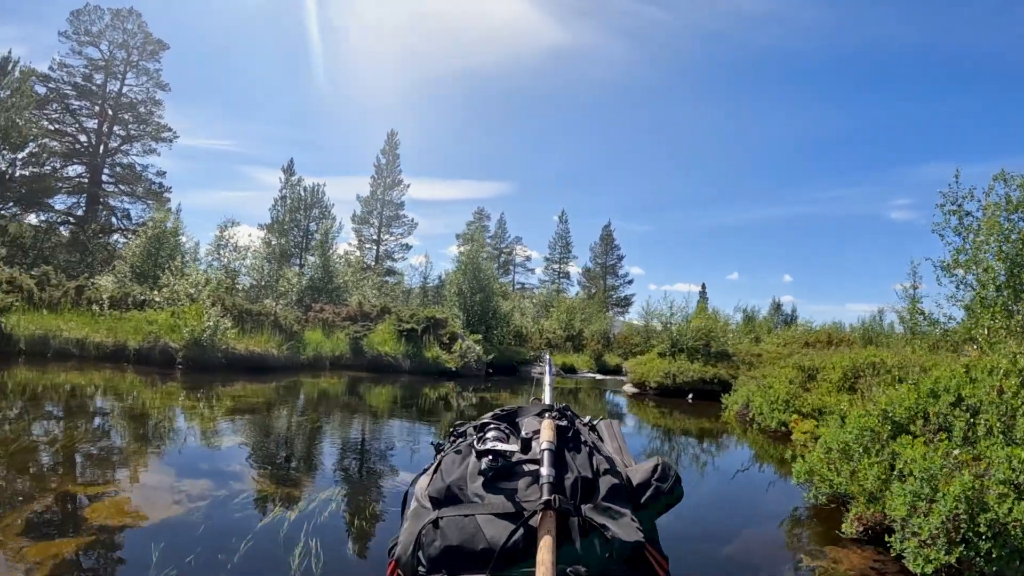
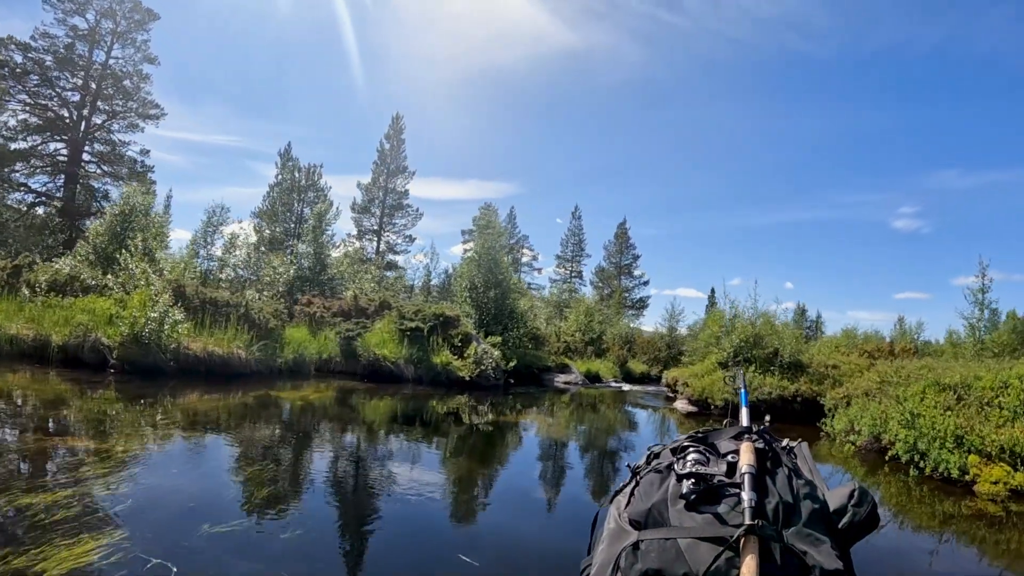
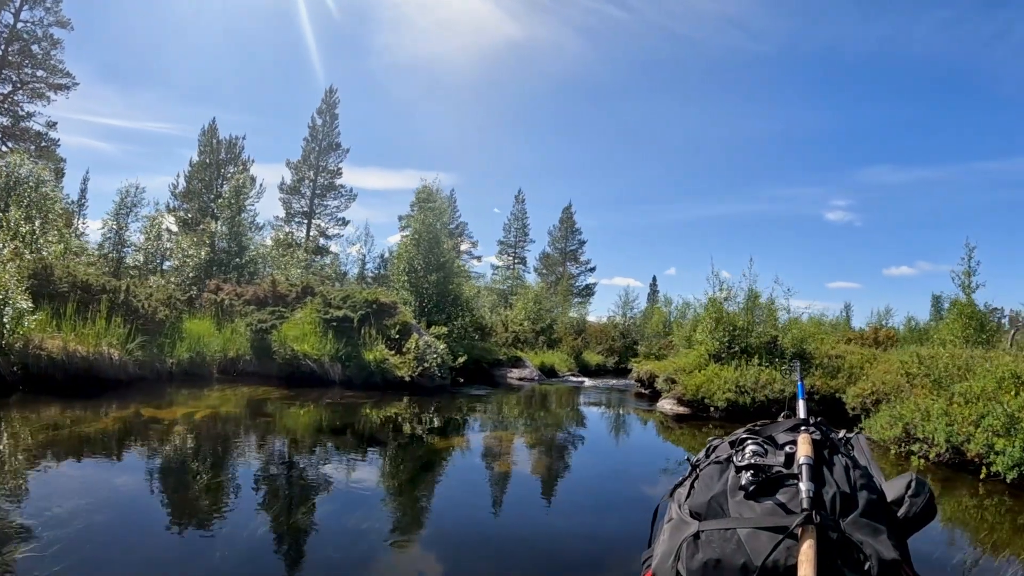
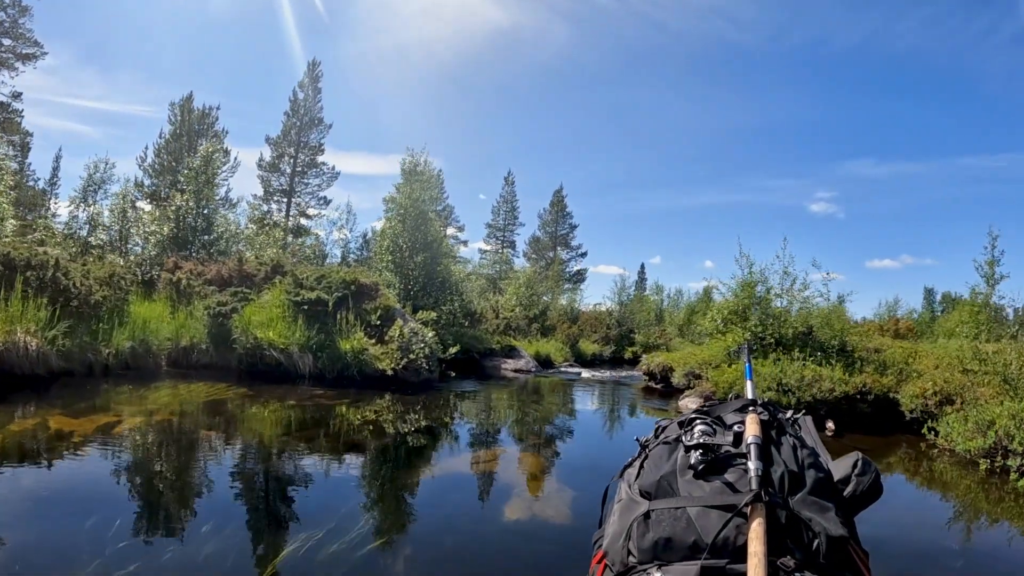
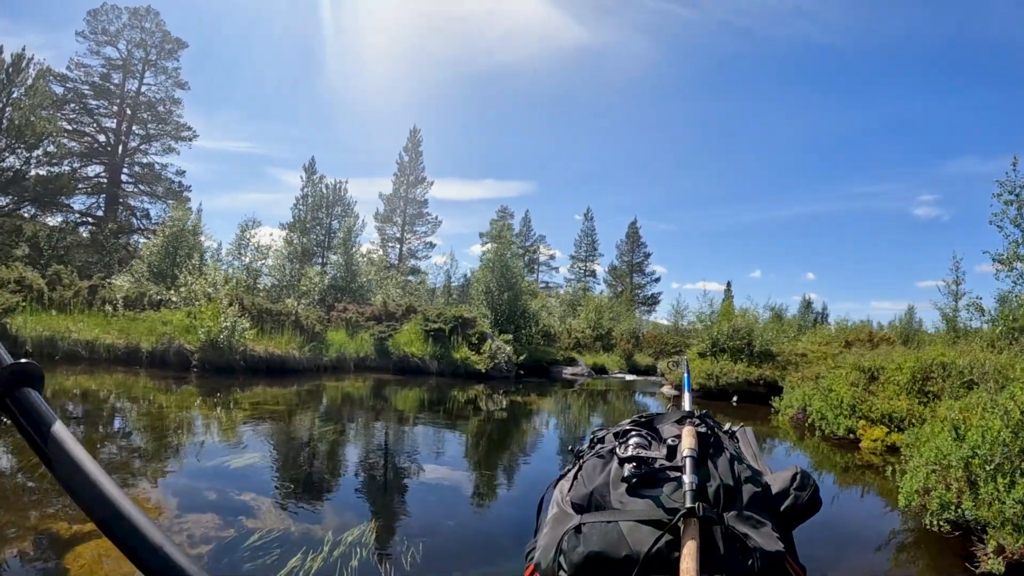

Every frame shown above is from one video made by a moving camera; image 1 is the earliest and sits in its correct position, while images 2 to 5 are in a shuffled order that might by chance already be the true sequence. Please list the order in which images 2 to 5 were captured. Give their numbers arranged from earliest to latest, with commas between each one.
5, 2, 3, 4
